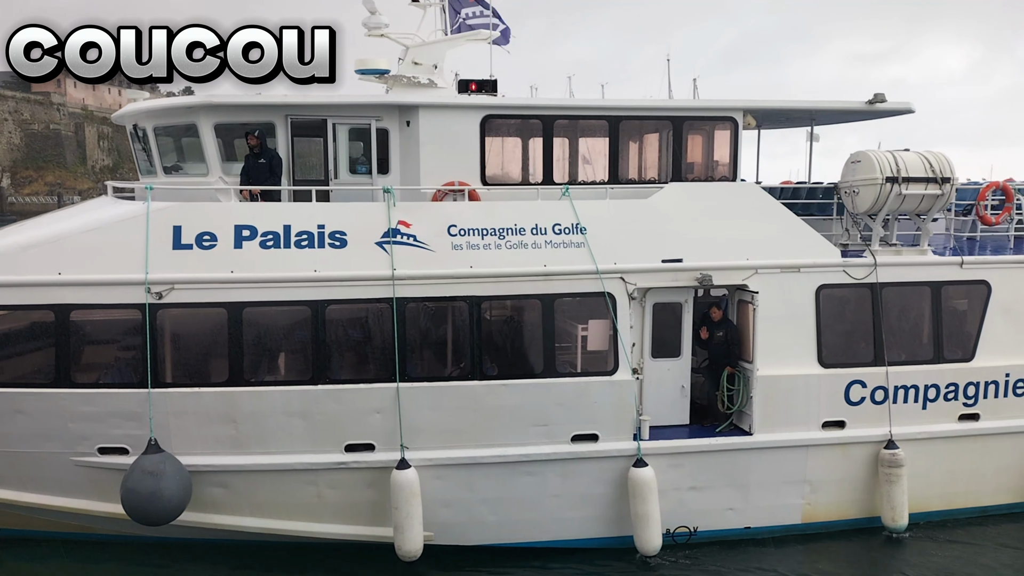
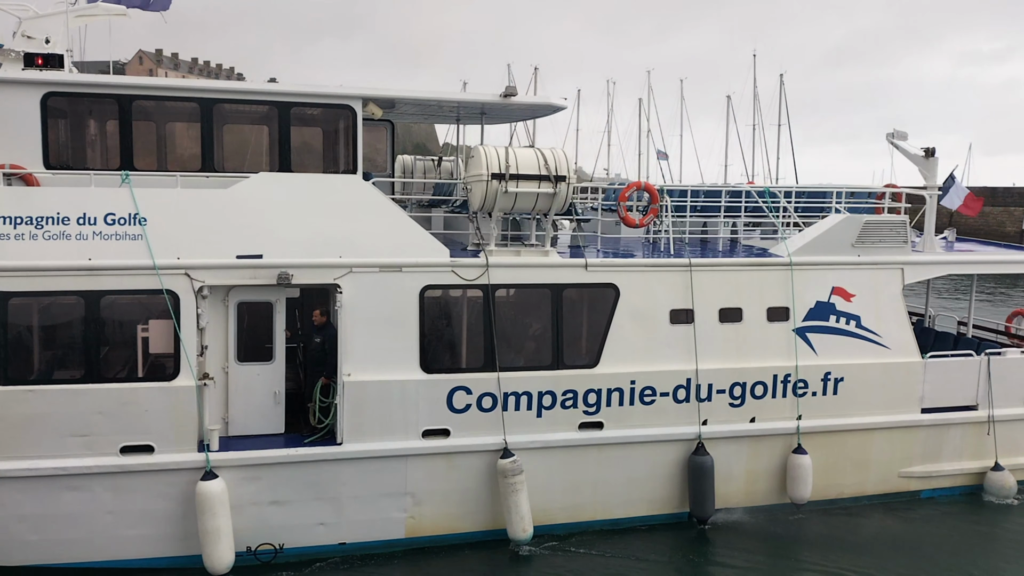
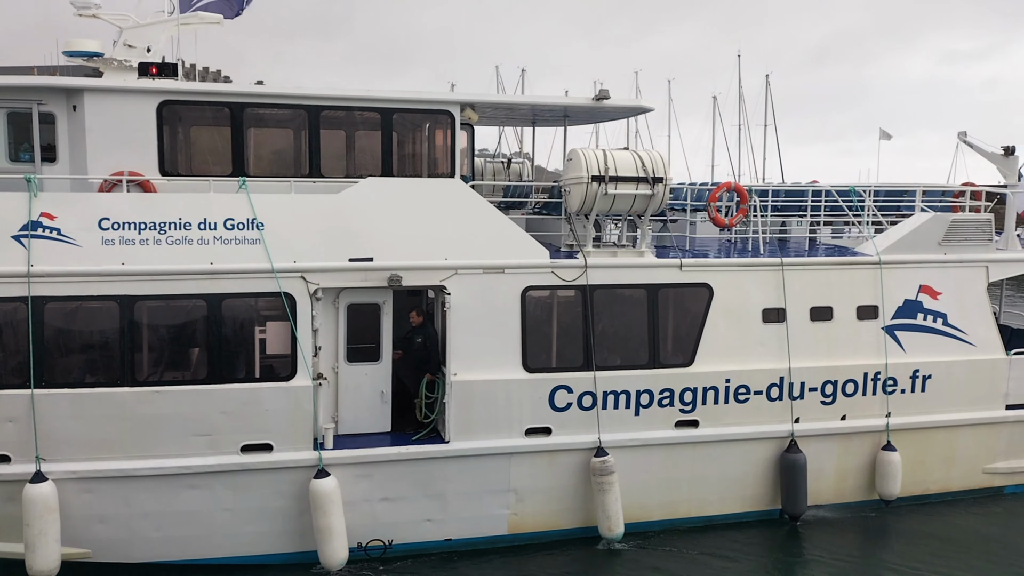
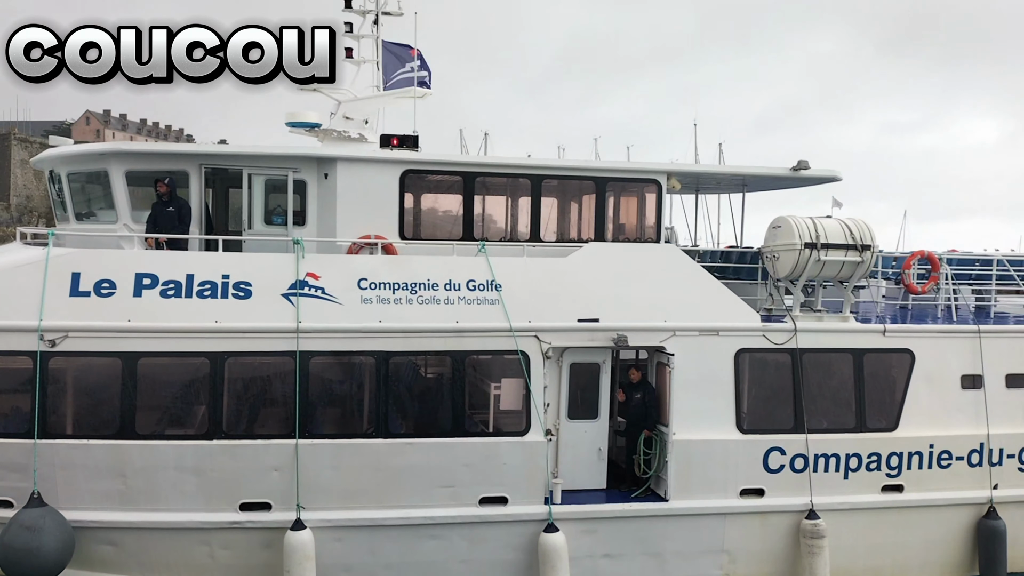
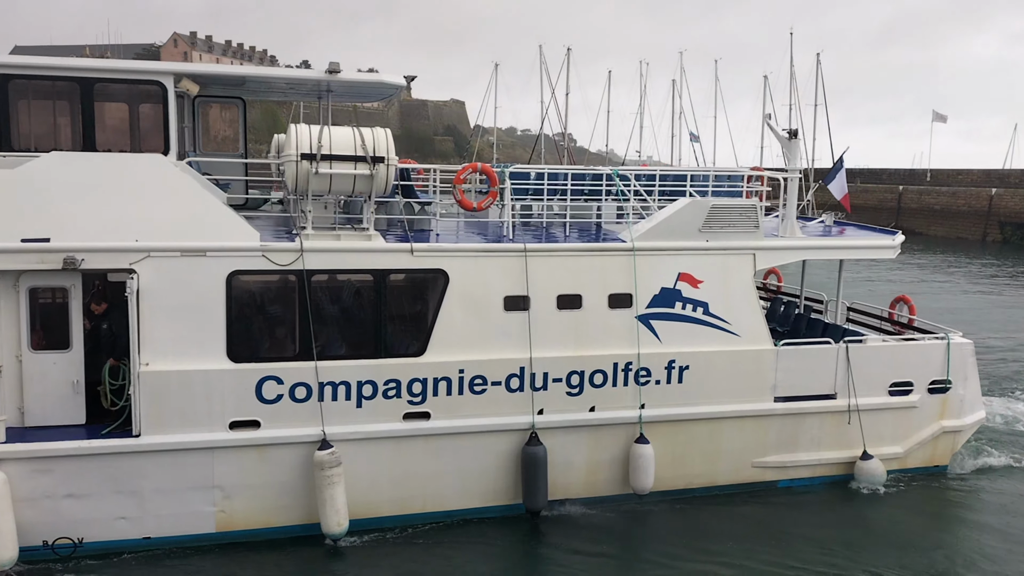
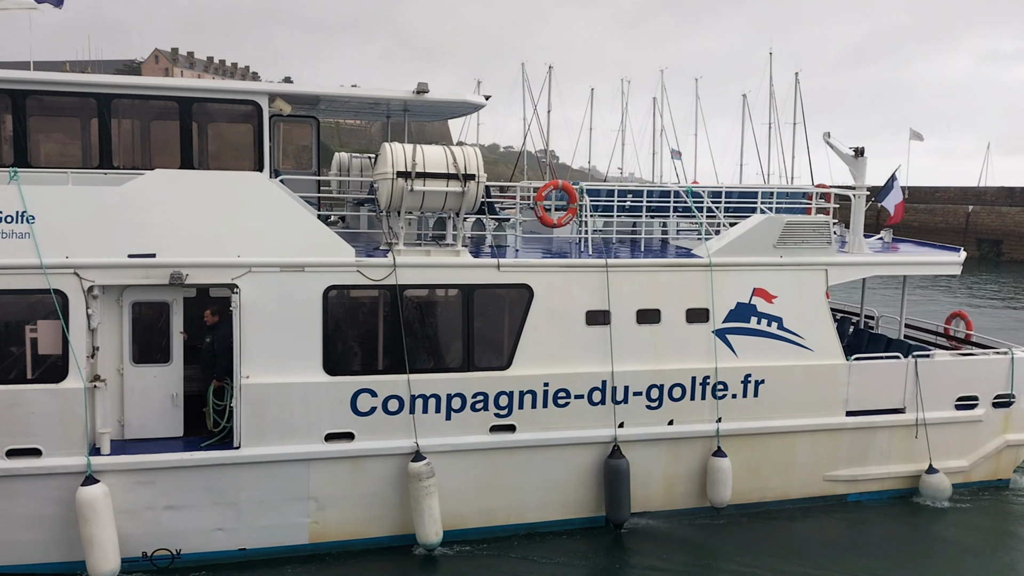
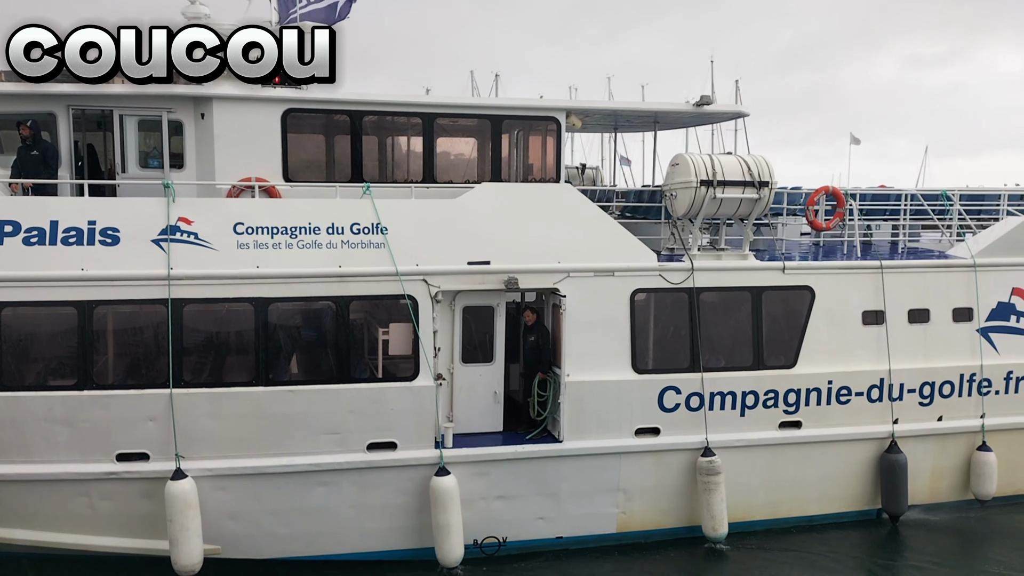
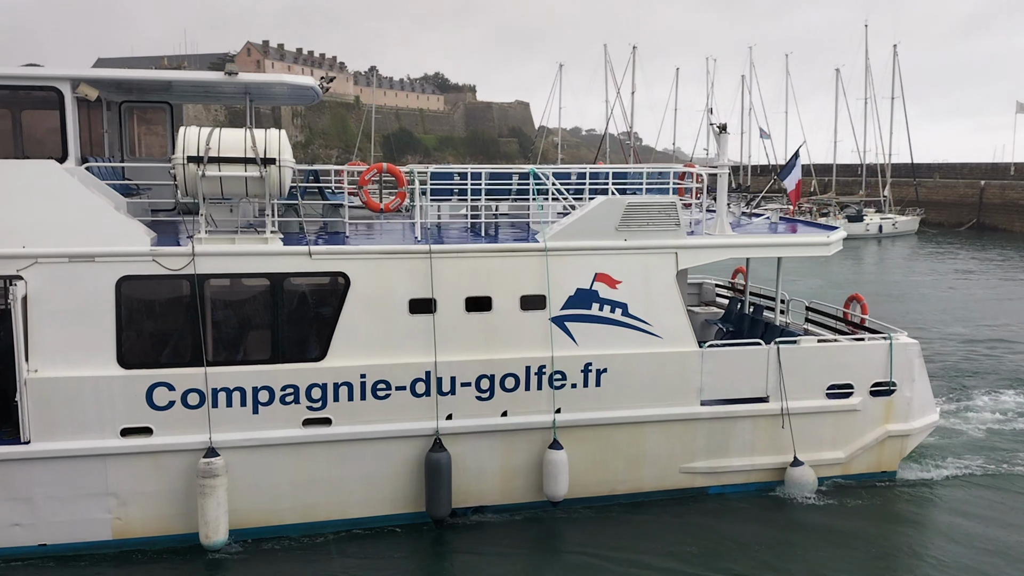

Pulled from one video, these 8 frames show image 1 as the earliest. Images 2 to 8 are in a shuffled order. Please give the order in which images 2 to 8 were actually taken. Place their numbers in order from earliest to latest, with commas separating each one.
4, 7, 3, 2, 6, 5, 8
